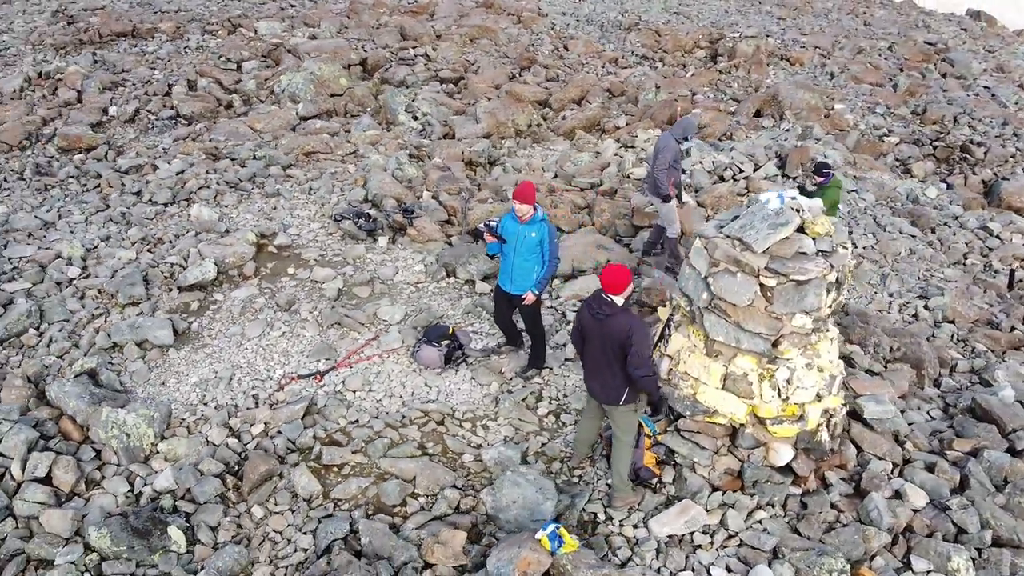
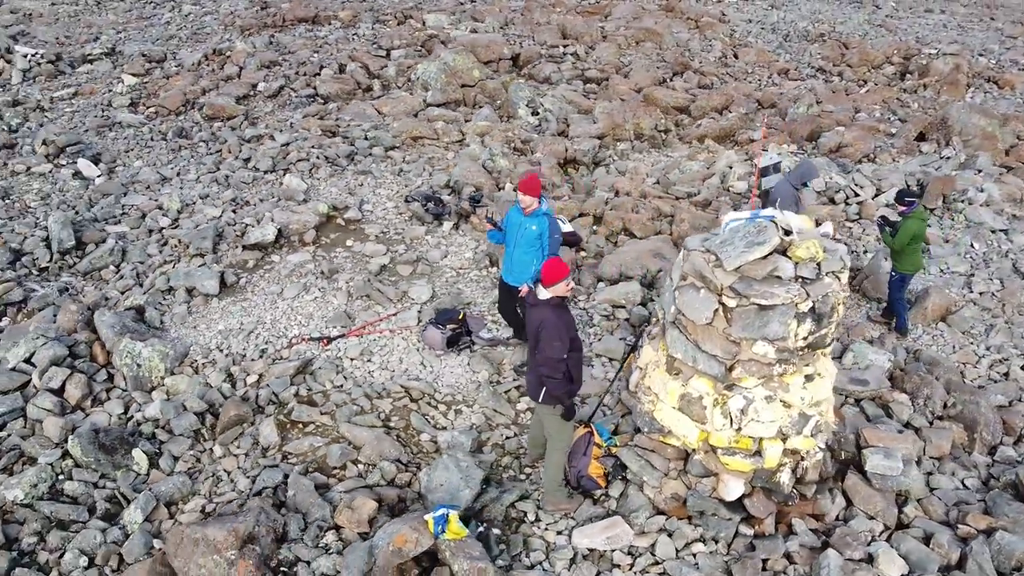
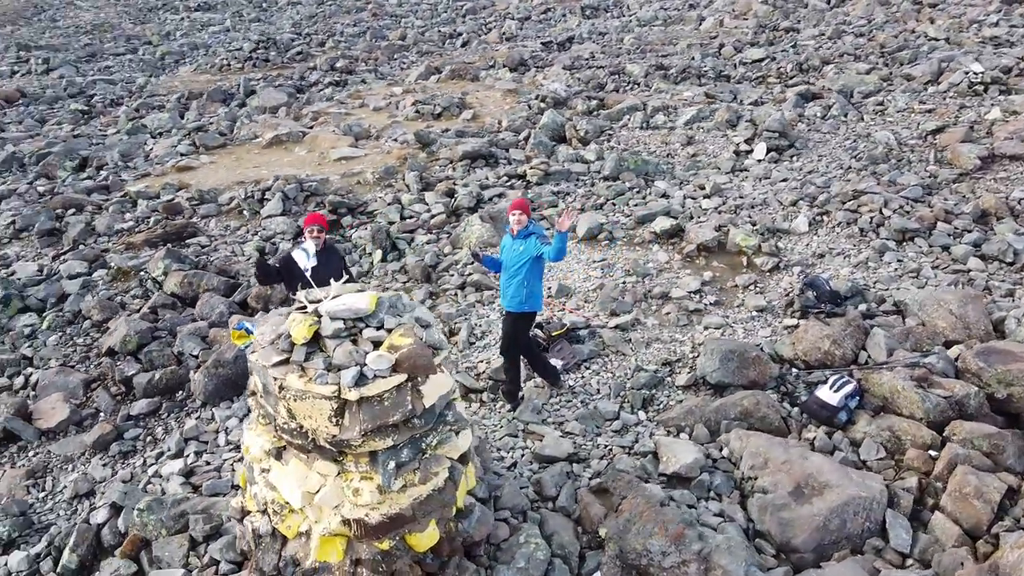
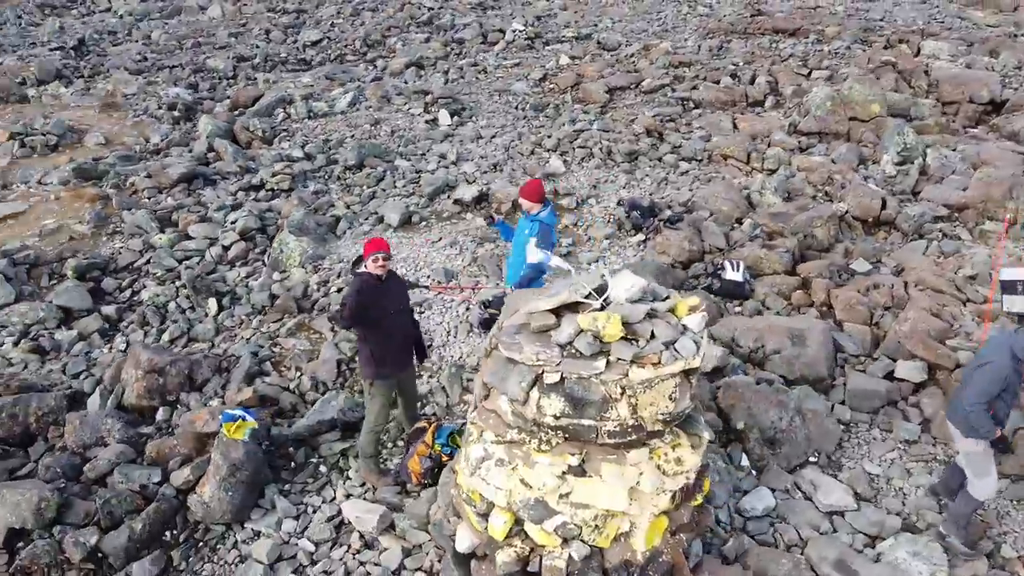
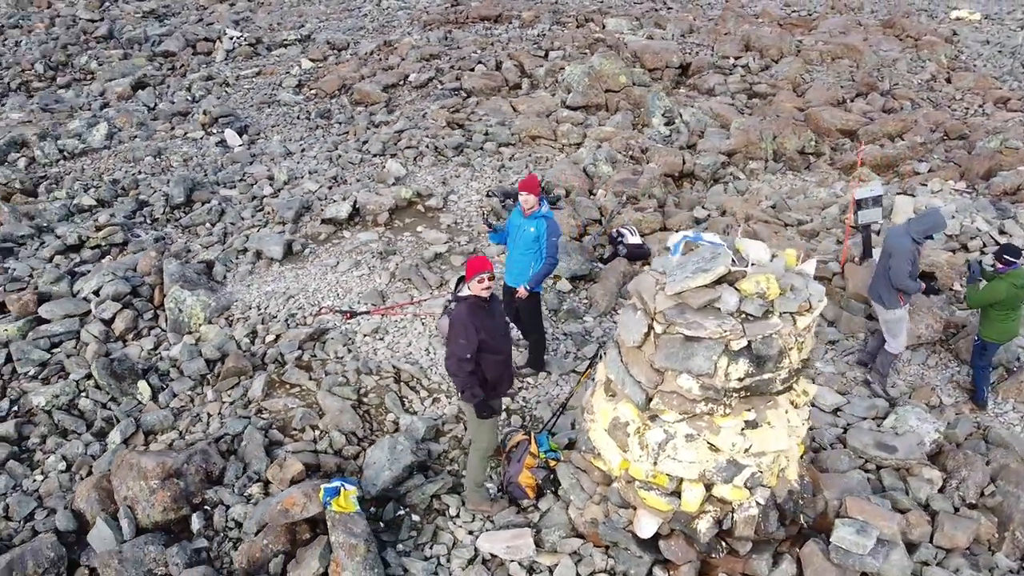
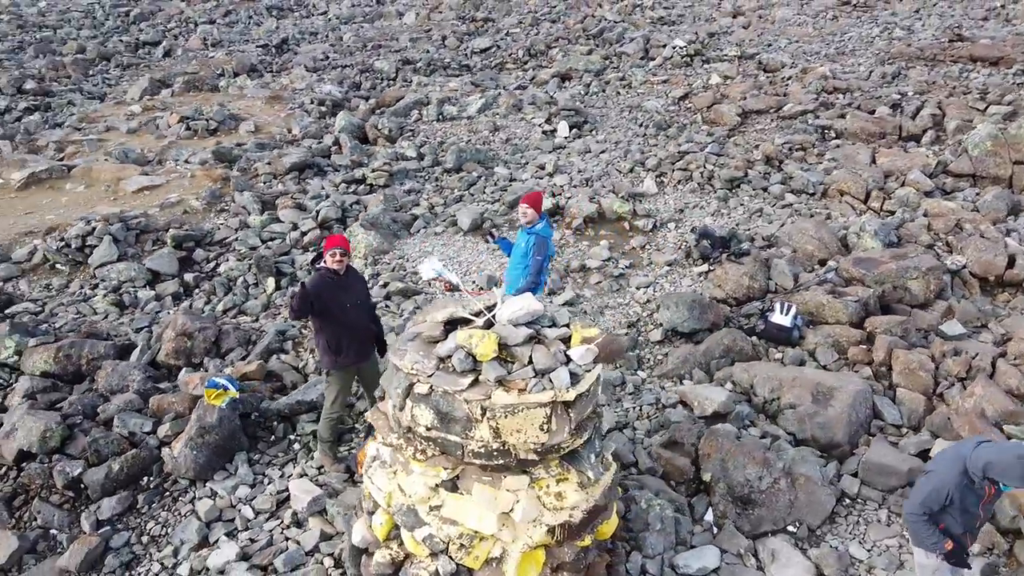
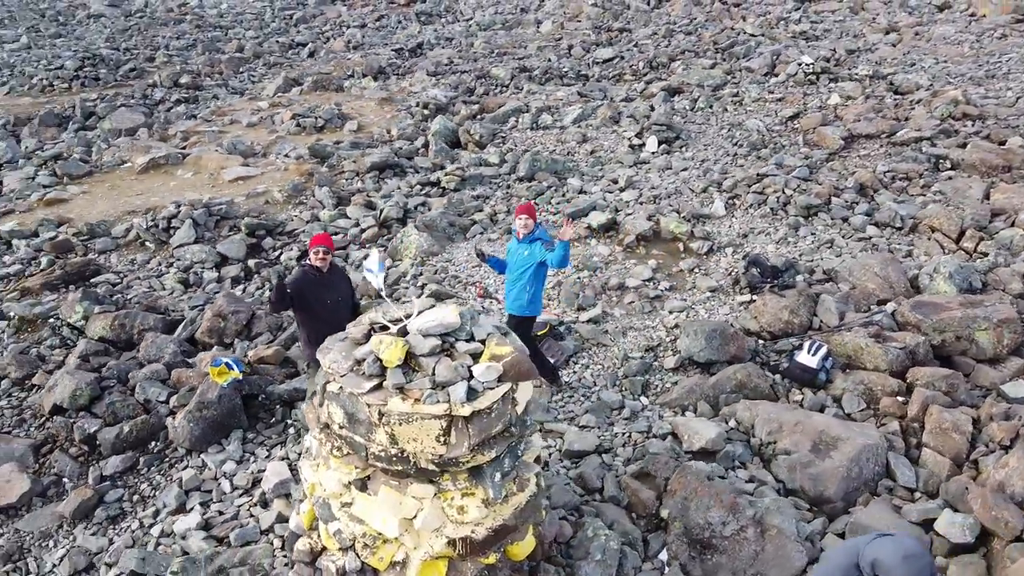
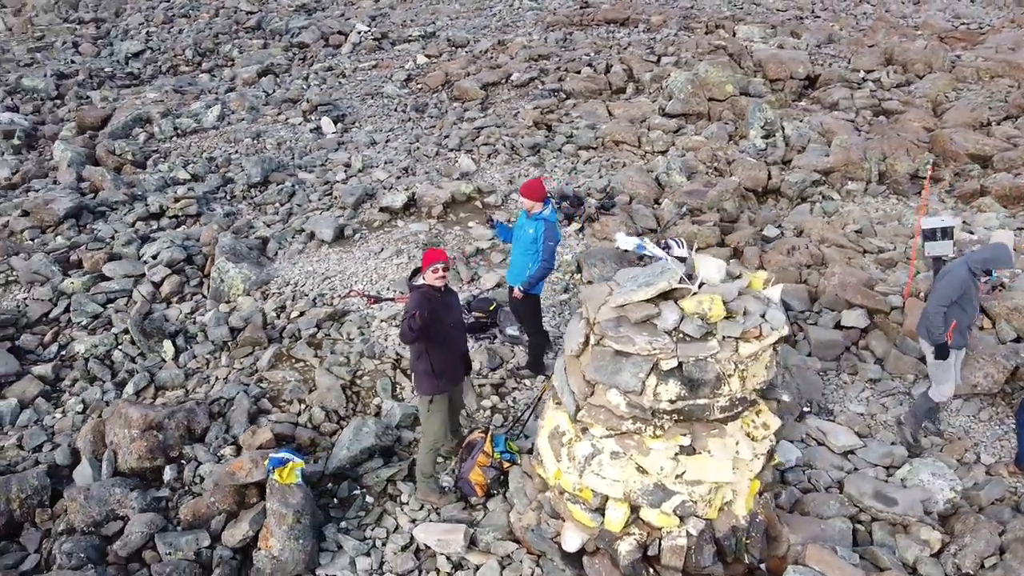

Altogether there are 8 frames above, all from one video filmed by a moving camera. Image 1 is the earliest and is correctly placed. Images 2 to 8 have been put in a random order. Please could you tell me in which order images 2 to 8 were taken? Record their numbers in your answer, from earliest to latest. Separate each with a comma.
2, 5, 8, 4, 6, 7, 3
